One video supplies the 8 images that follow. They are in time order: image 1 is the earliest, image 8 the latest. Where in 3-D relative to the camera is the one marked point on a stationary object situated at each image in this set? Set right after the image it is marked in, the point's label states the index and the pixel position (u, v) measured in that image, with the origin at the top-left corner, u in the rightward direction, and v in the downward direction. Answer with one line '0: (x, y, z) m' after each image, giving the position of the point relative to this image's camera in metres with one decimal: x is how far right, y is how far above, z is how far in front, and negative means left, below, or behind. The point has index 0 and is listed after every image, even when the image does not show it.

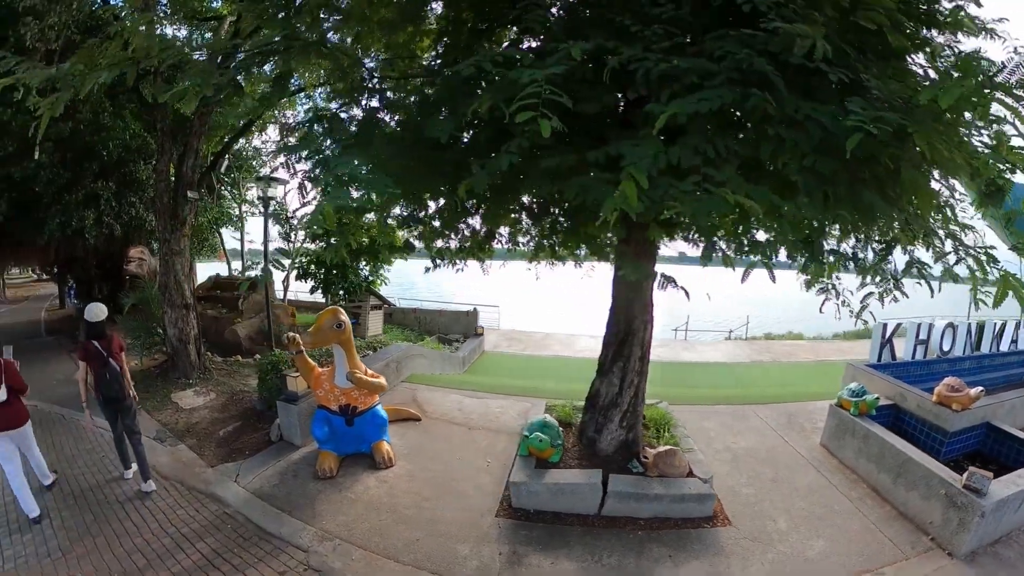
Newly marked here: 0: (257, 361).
0: (-8.7, -2.6, +7.5) m
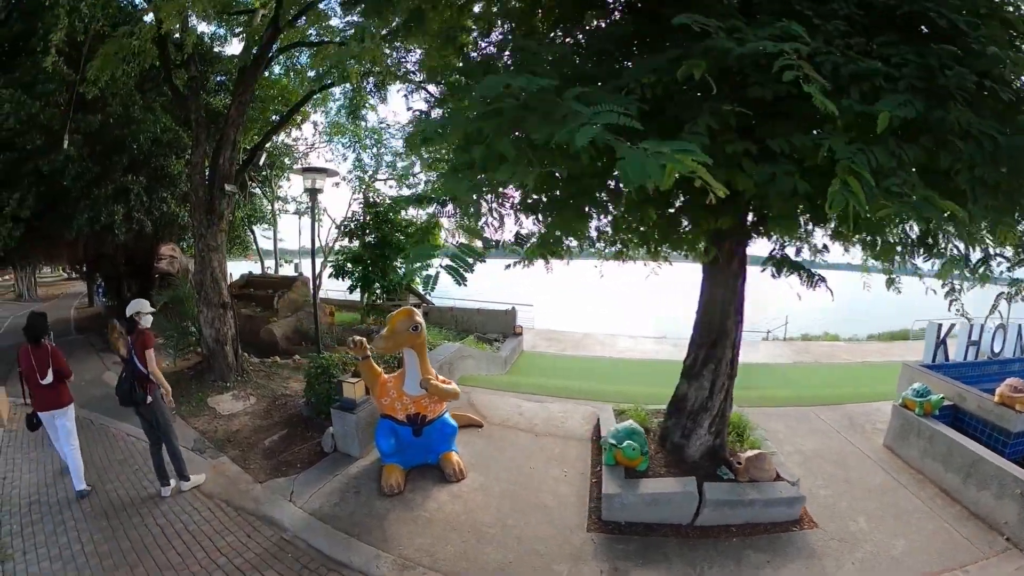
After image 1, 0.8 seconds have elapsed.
0: (-7.0, -2.5, +7.2) m
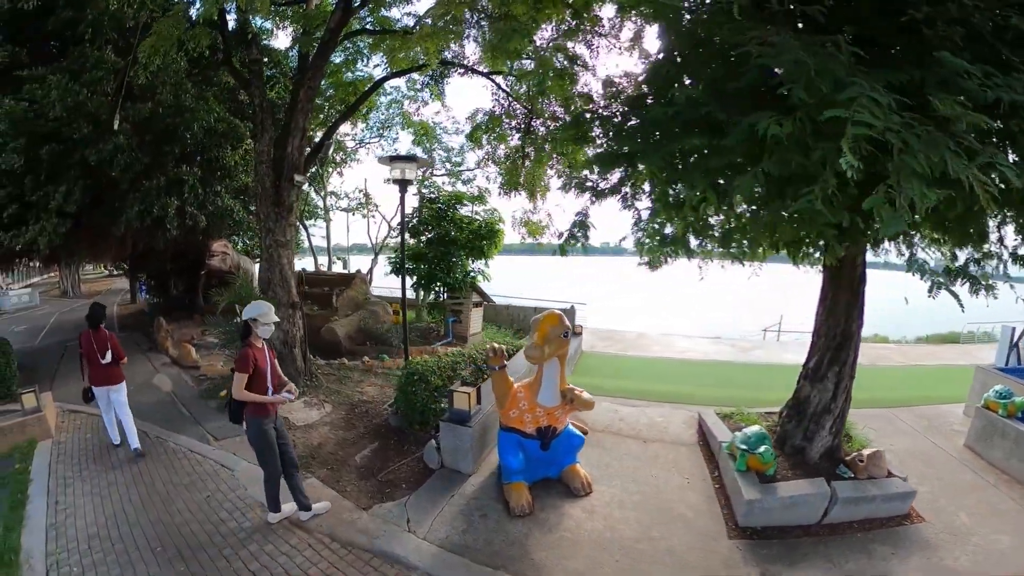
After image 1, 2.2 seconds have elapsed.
0: (-4.5, -2.5, +6.9) m
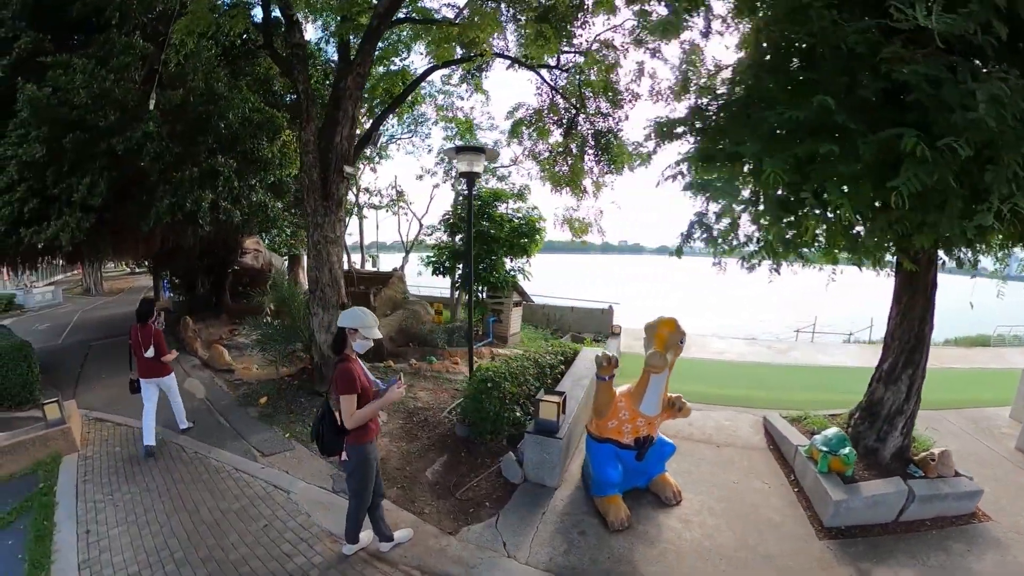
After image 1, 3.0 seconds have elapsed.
0: (-2.9, -2.5, +6.6) m
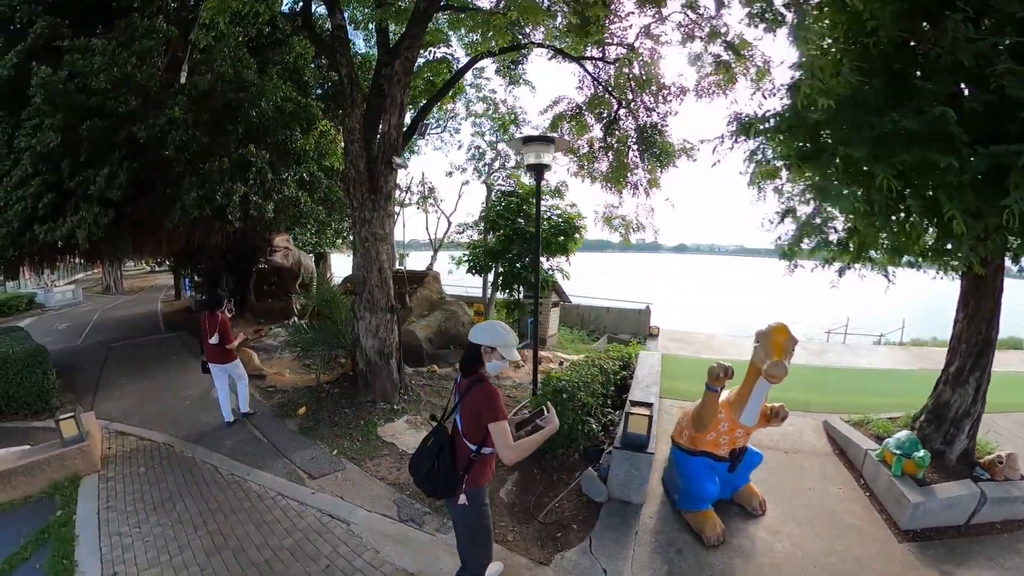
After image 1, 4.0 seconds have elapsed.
0: (-1.4, -2.5, +6.3) m
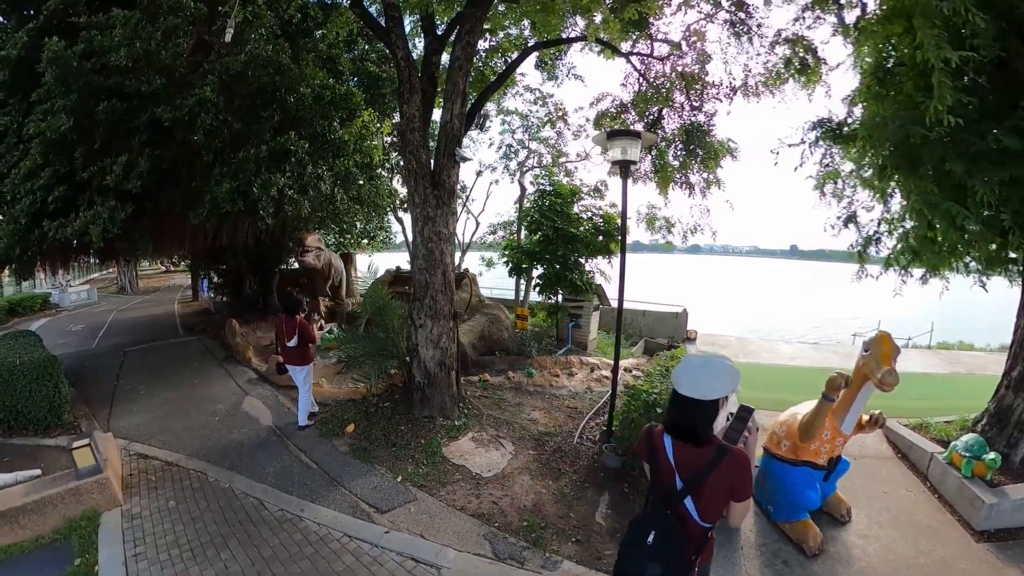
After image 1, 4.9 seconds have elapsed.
0: (0.0, -2.6, +5.9) m
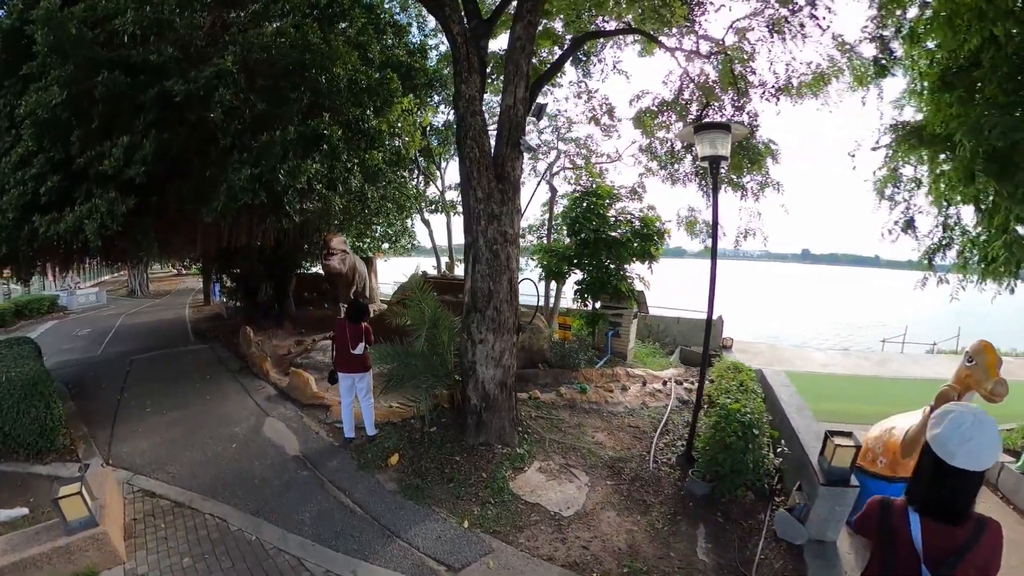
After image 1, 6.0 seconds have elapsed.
0: (+1.2, -2.8, +5.4) m
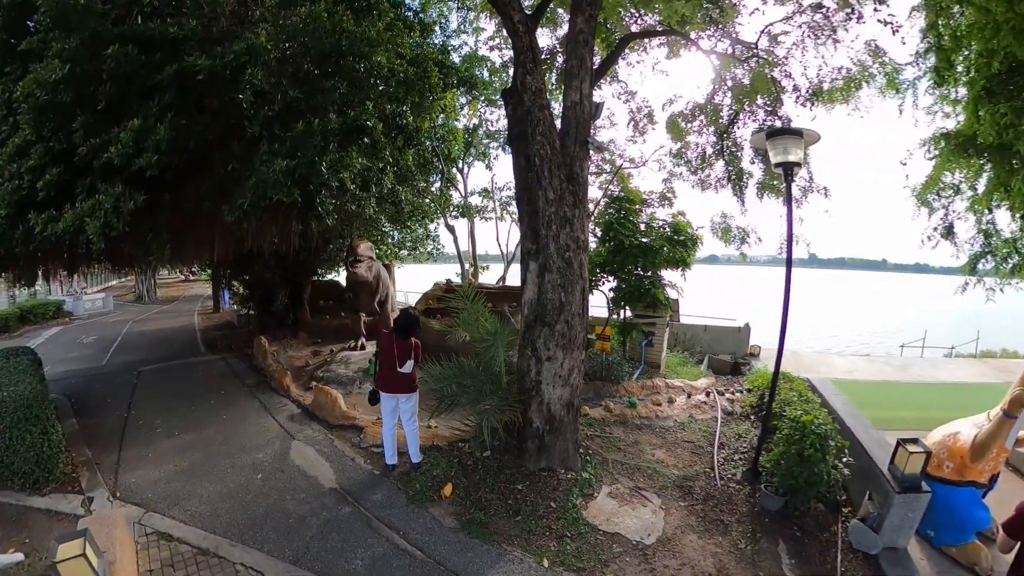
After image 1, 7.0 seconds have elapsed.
0: (+2.3, -3.0, +5.2) m
